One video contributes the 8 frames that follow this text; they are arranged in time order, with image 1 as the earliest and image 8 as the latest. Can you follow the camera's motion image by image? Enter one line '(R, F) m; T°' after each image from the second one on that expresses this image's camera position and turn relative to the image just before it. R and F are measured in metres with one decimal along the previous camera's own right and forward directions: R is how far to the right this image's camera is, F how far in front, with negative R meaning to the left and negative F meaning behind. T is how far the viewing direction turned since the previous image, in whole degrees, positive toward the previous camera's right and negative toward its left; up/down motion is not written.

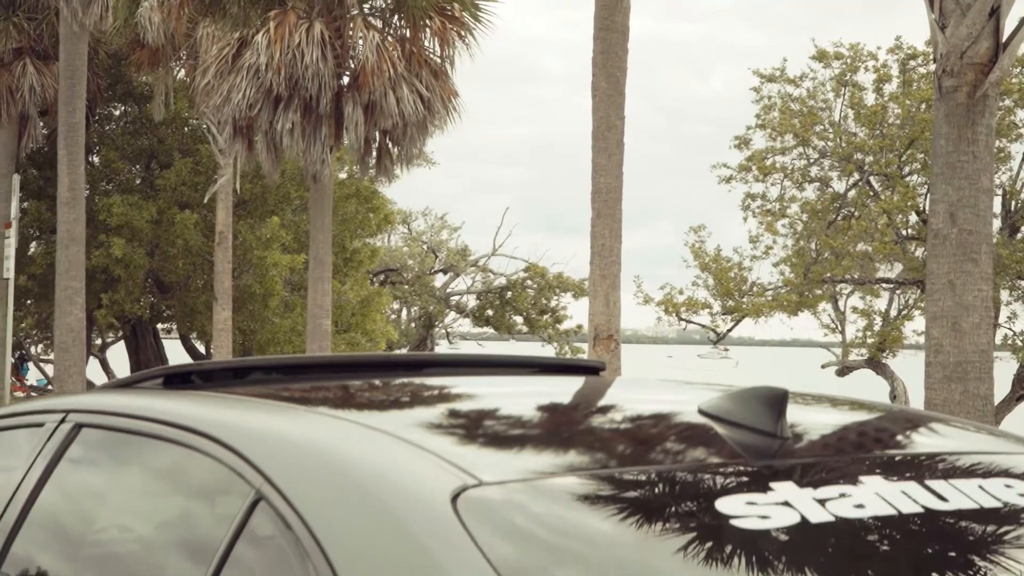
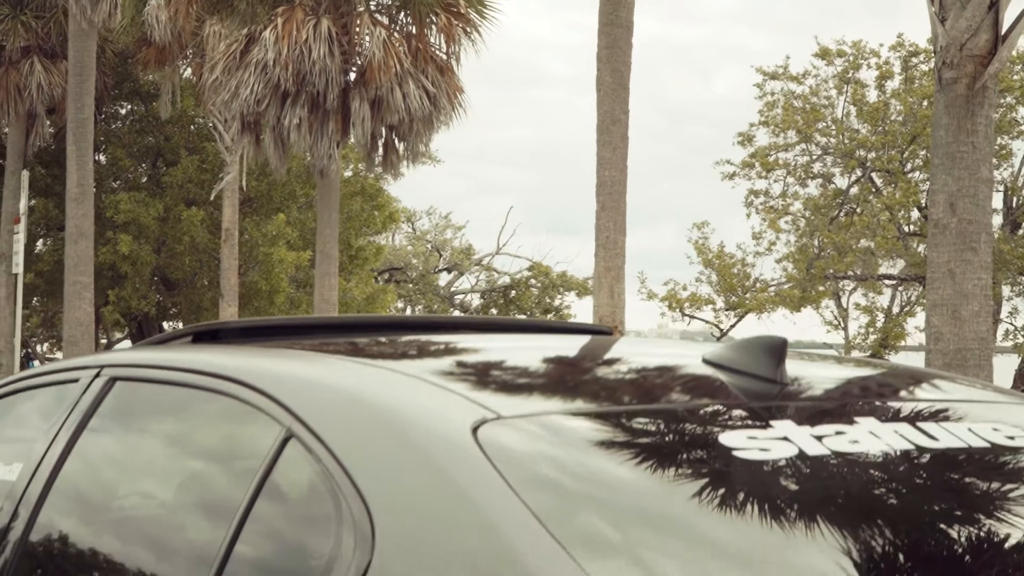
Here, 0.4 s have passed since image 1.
(0.0, -0.1) m; 0°
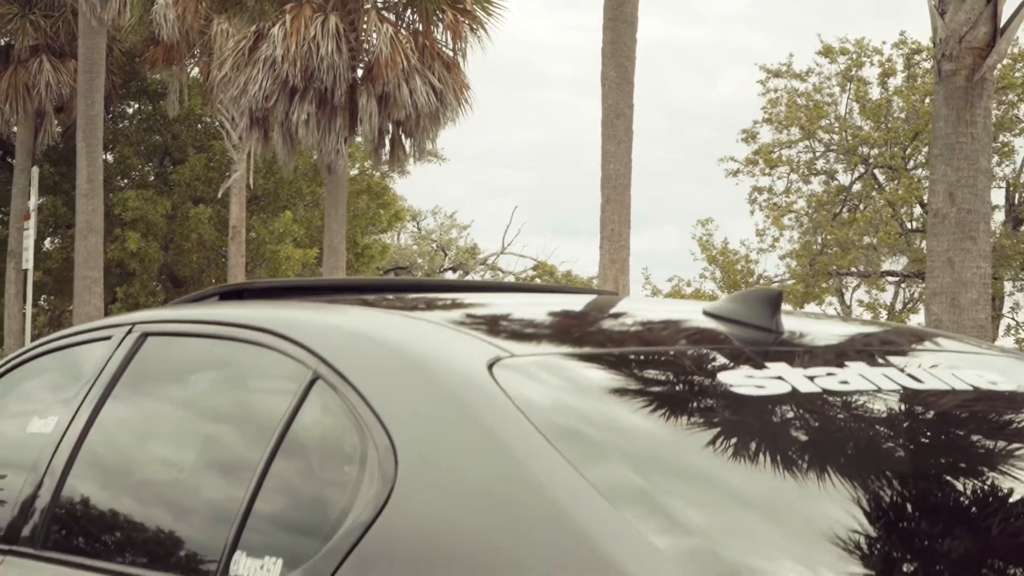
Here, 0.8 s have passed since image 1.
(0.0, -0.1) m; 0°
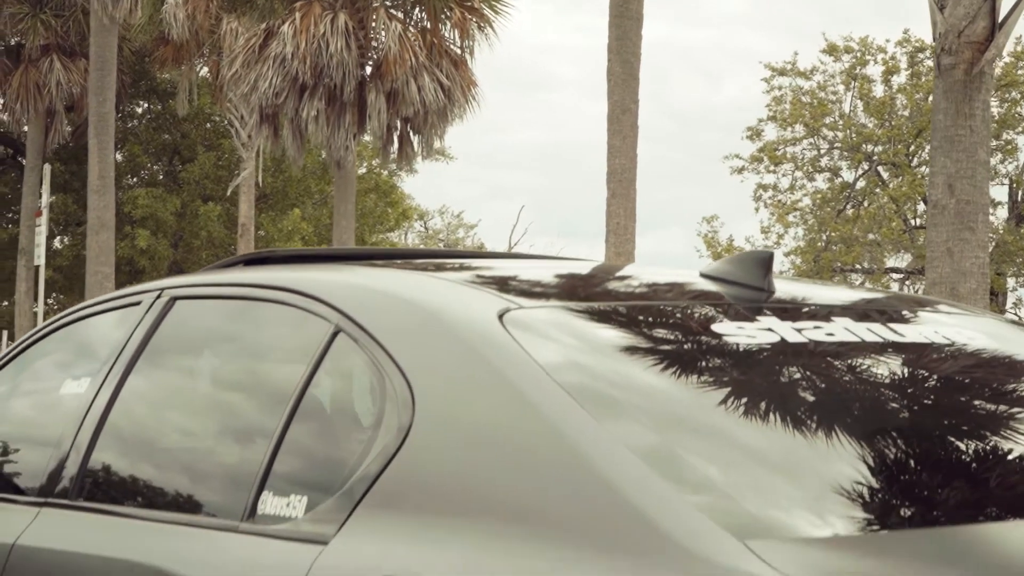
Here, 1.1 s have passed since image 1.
(0.0, -0.1) m; 0°
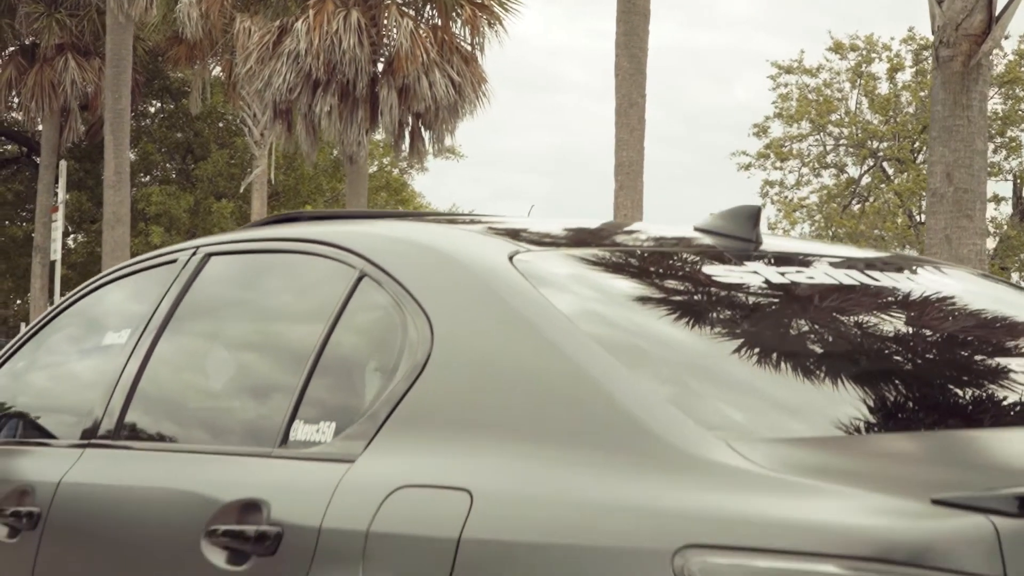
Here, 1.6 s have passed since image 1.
(0.0, -0.2) m; 0°
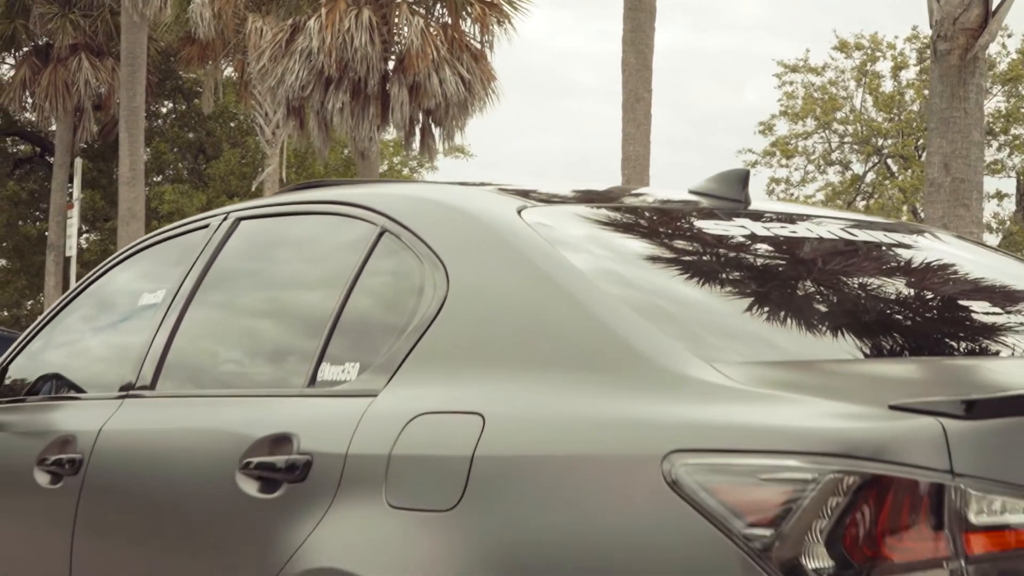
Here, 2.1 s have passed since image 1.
(0.0, -0.2) m; 0°
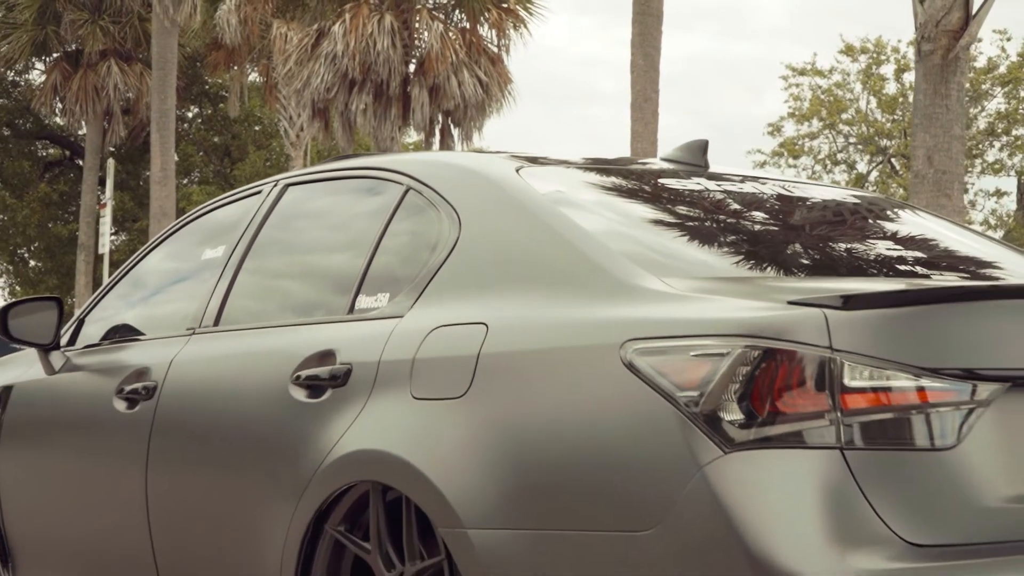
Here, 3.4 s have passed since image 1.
(0.0, -0.6) m; -1°
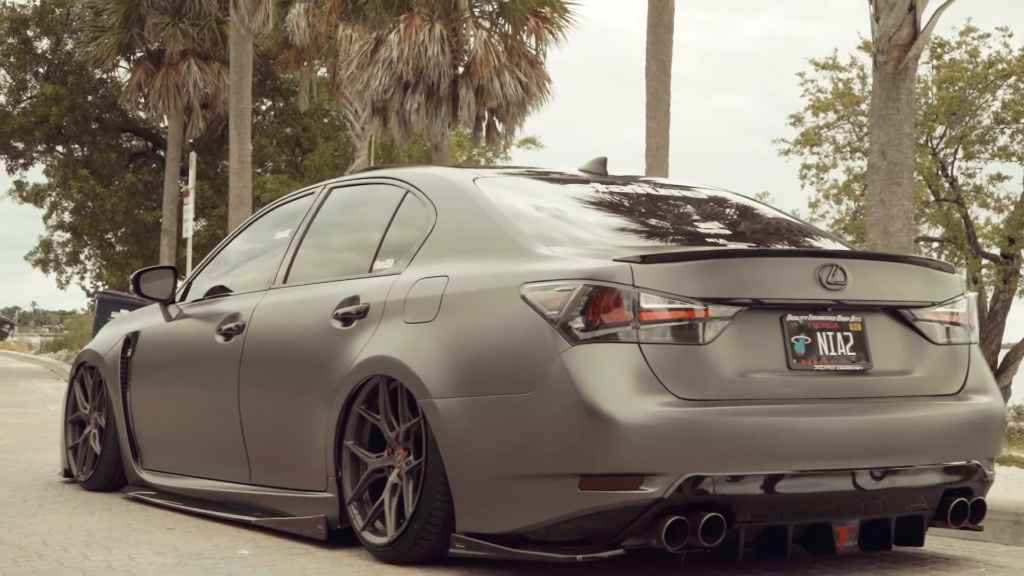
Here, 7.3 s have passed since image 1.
(+0.3, -1.7) m; -2°
